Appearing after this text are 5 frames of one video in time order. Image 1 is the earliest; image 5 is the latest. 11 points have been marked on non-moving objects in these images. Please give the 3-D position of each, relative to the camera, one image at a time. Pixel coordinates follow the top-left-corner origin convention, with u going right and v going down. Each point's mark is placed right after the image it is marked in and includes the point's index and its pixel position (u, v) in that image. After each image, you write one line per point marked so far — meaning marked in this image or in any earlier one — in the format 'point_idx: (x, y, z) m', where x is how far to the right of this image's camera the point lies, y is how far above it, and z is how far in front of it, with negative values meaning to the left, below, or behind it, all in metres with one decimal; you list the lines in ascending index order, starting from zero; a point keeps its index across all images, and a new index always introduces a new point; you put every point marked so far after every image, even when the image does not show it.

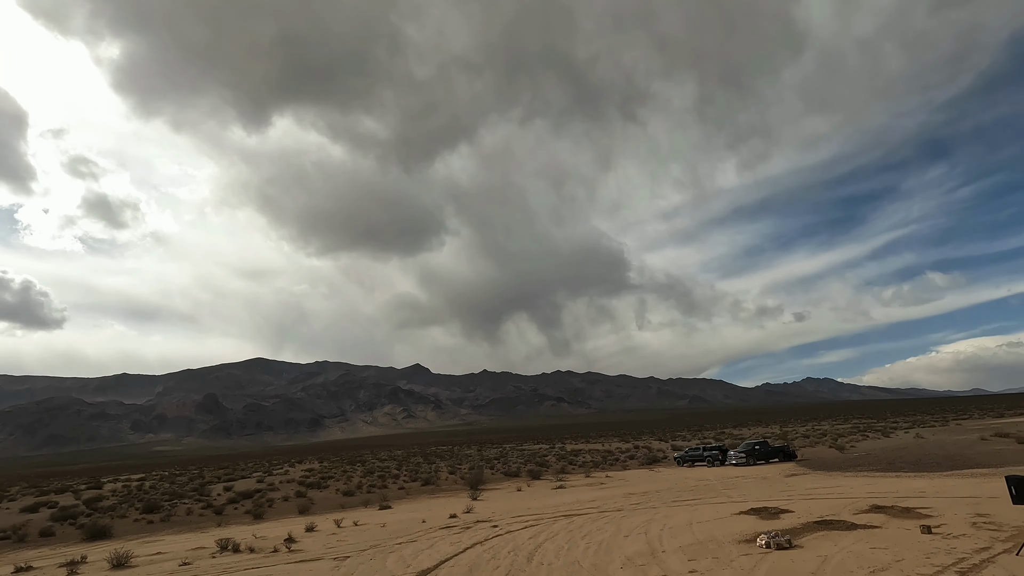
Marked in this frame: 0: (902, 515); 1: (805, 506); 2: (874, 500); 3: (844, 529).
0: (+12.1, -7.0, +16.4) m
1: (+11.0, -8.1, +19.9) m
2: (+13.5, -7.9, +19.8) m
3: (+9.6, -6.9, +15.3) m
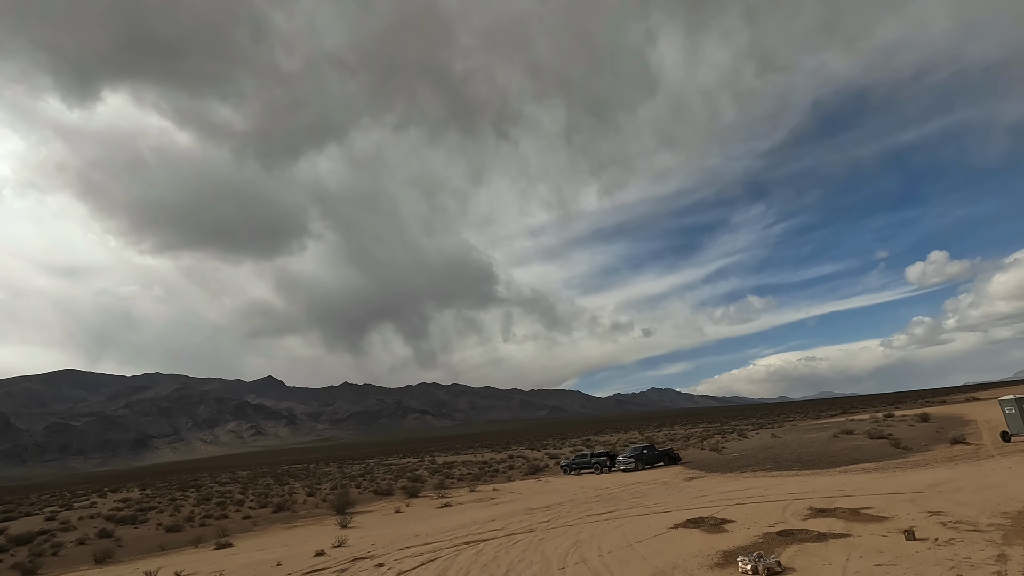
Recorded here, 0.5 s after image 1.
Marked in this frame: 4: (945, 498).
0: (+9.6, -6.4, +14.7) m
1: (+7.7, -7.5, +17.8) m
2: (+10.1, -7.4, +18.4) m
3: (+7.5, -6.2, +13.1) m
4: (+13.3, -6.4, +16.1) m
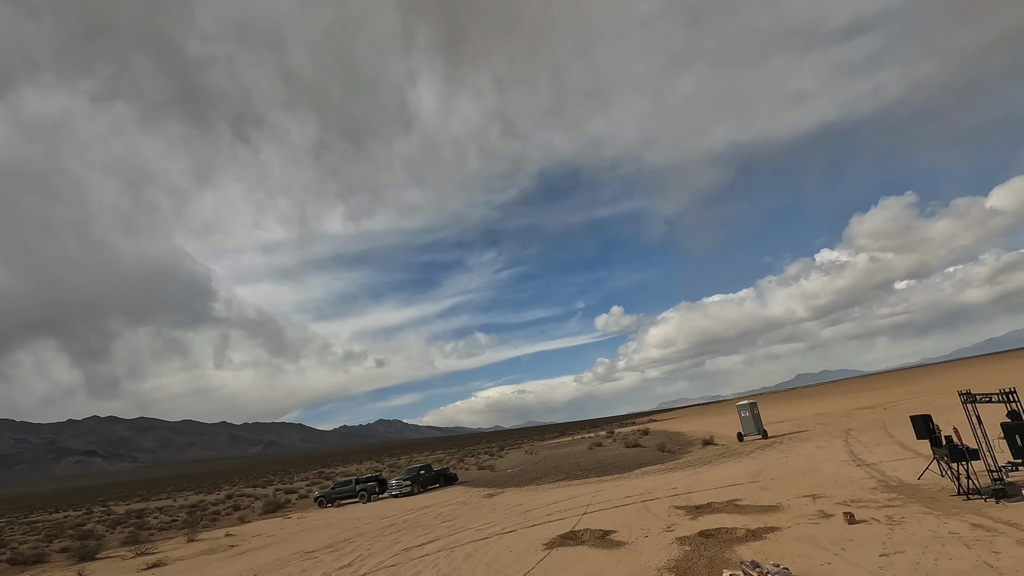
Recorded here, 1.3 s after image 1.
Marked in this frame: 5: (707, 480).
0: (+5.9, -5.5, +13.1) m
1: (+2.7, -6.5, +14.9) m
2: (+4.6, -6.6, +16.5) m
3: (+4.8, -5.0, +10.7) m
4: (+8.5, -5.9, +16.0) m
5: (+7.2, -7.1, +19.9) m
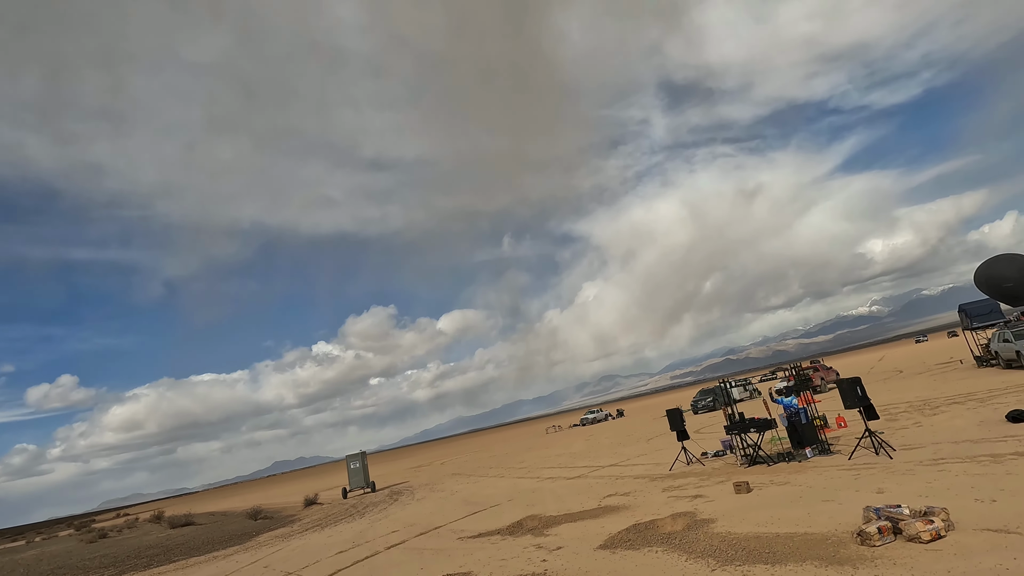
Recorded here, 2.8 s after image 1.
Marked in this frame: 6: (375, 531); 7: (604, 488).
0: (+1.6, -4.6, +10.7) m
1: (-1.9, -4.9, +9.2) m
2: (-1.9, -5.5, +11.7) m
3: (+2.8, -3.7, +8.4) m
4: (+1.0, -5.7, +14.4) m
5: (-2.9, -6.8, +15.7) m
6: (-4.0, -6.8, +14.9) m
7: (+2.3, -5.2, +13.9) m
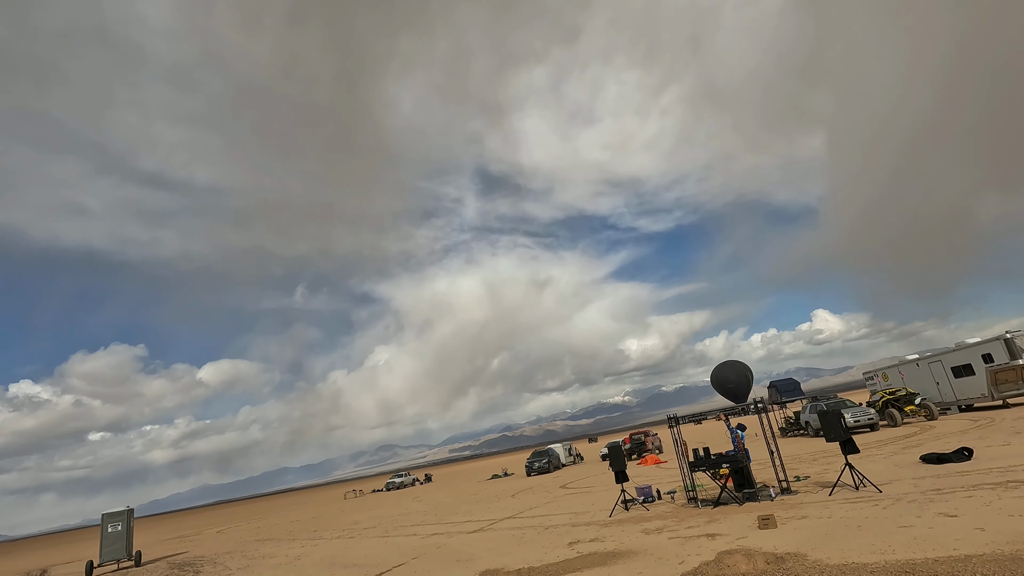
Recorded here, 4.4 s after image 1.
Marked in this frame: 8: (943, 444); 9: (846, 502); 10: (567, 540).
0: (+1.2, -4.3, +8.4) m
1: (-1.5, -4.0, +5.7) m
2: (-2.5, -4.8, +7.9) m
3: (+3.3, -3.5, +6.8) m
4: (-0.9, -5.6, +11.4) m
5: (-5.0, -6.3, +11.1) m
6: (-5.7, -6.0, +9.9) m
7: (+0.6, -5.4, +11.5) m
8: (+12.3, -4.4, +15.2) m
9: (+5.6, -3.8, +9.3) m
10: (+1.1, -5.0, +10.6) m
